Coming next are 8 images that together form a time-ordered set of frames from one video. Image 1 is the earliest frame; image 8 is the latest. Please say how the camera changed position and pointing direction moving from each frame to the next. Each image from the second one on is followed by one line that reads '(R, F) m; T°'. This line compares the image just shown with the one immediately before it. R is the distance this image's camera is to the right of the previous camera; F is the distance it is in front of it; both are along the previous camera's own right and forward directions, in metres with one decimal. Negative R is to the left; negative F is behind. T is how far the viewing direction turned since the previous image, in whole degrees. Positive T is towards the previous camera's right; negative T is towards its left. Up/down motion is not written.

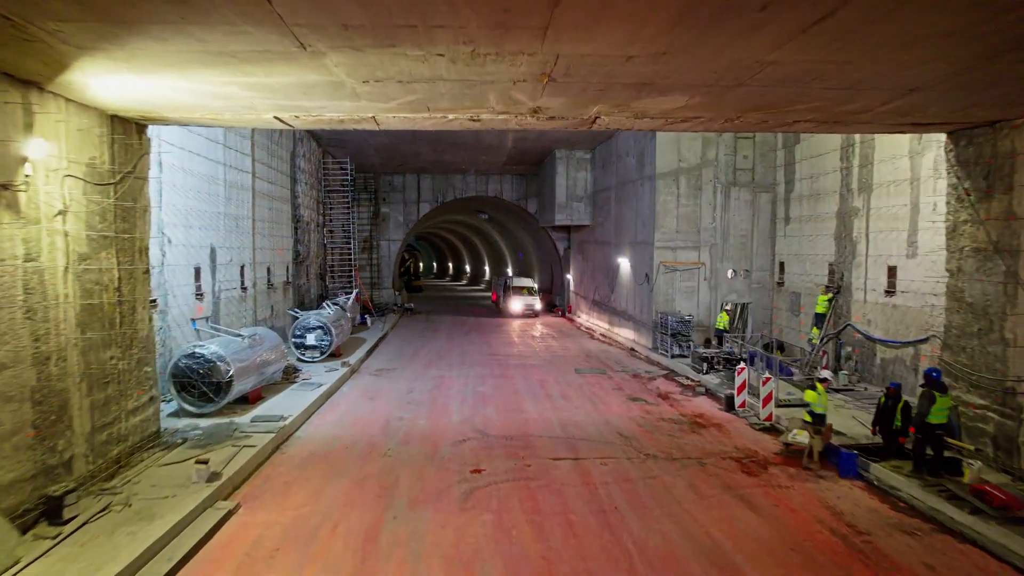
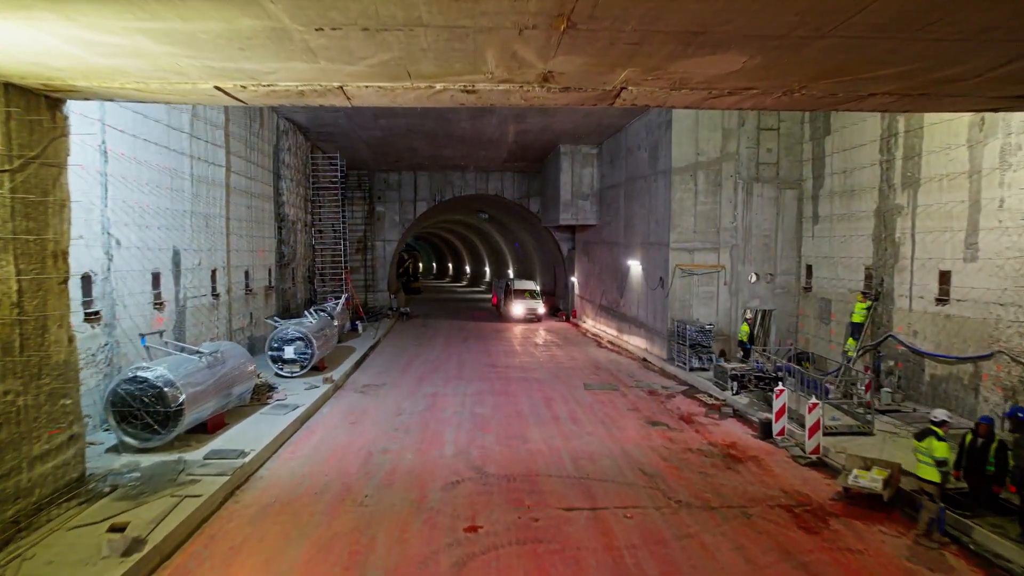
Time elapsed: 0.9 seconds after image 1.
(0.0, +1.2) m; 0°
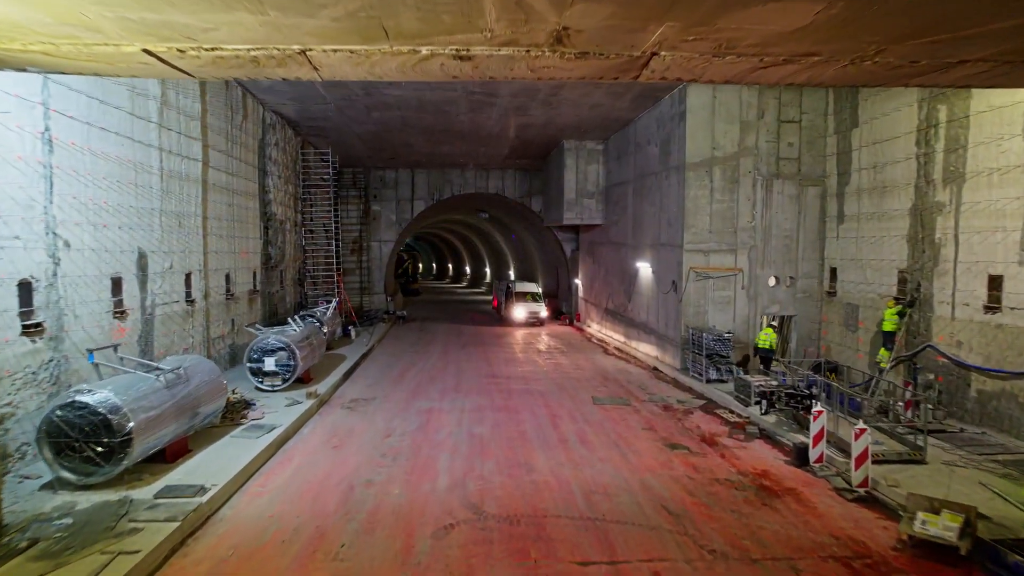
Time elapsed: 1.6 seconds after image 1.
(0.0, +0.9) m; 0°
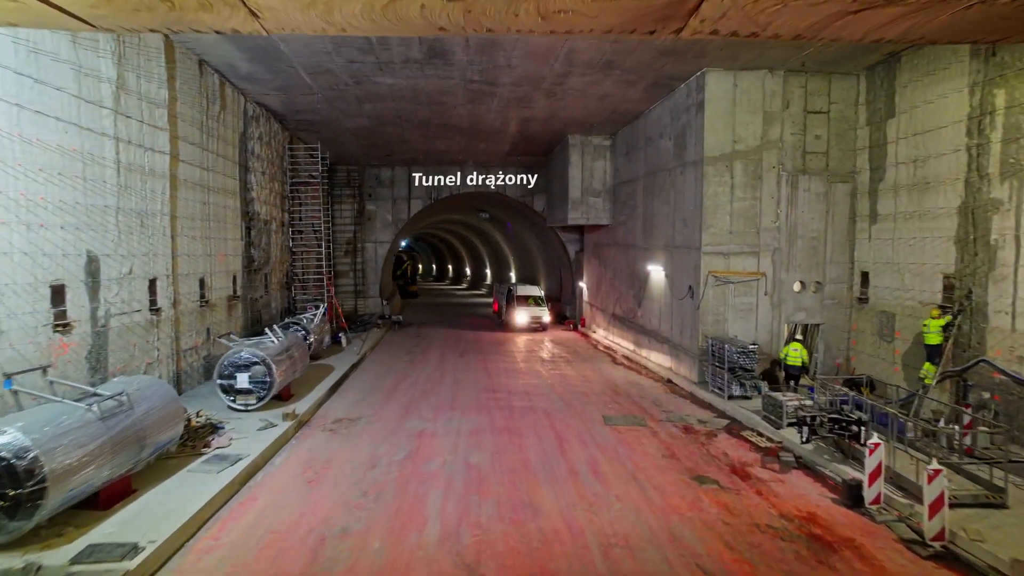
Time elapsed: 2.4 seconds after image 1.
(0.0, +1.0) m; 0°
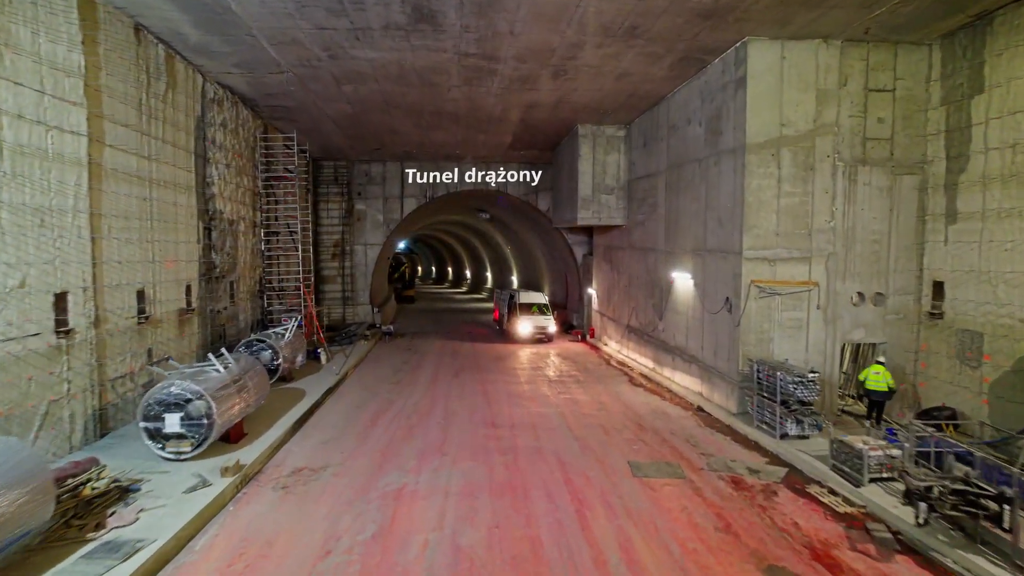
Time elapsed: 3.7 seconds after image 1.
(0.0, +1.8) m; 0°
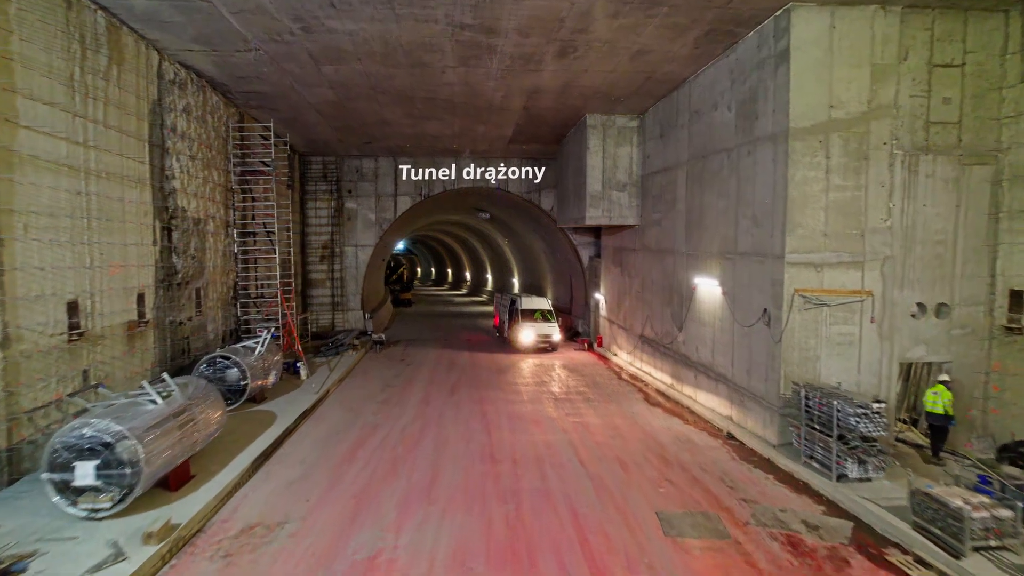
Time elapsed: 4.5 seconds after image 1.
(0.0, +1.4) m; 0°
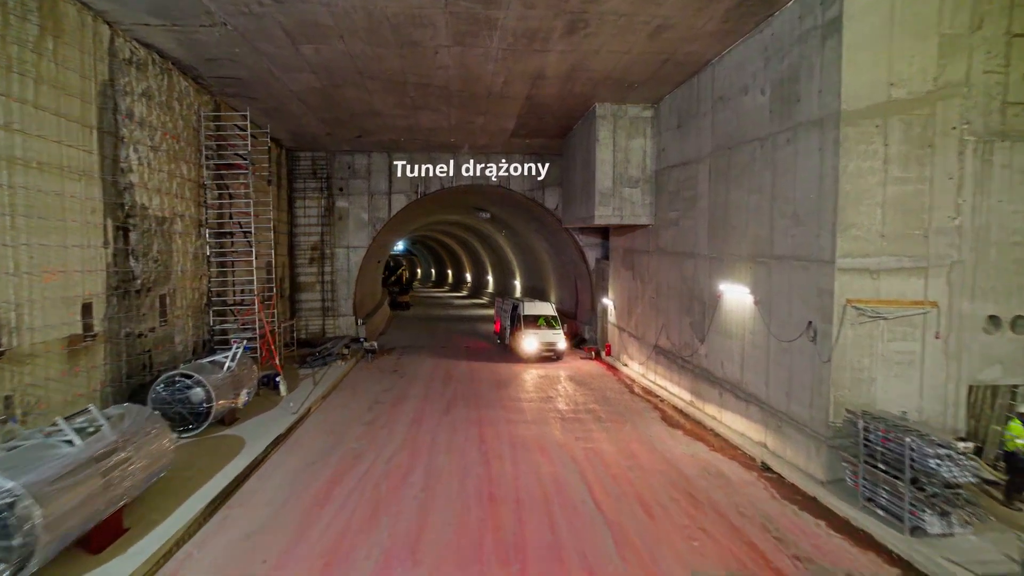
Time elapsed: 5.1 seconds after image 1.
(0.0, +1.2) m; 0°
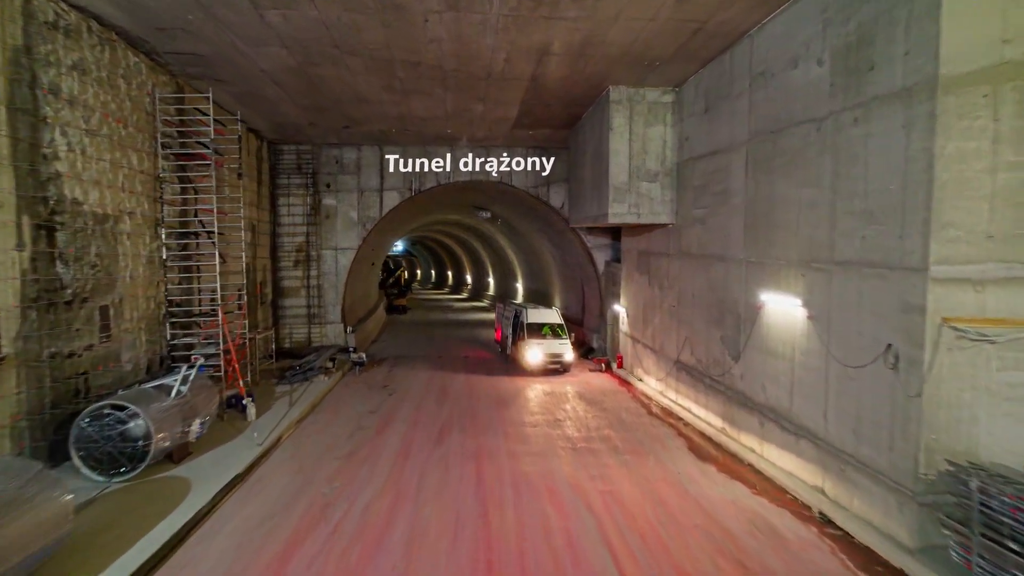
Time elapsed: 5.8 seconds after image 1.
(0.0, +1.5) m; 0°
